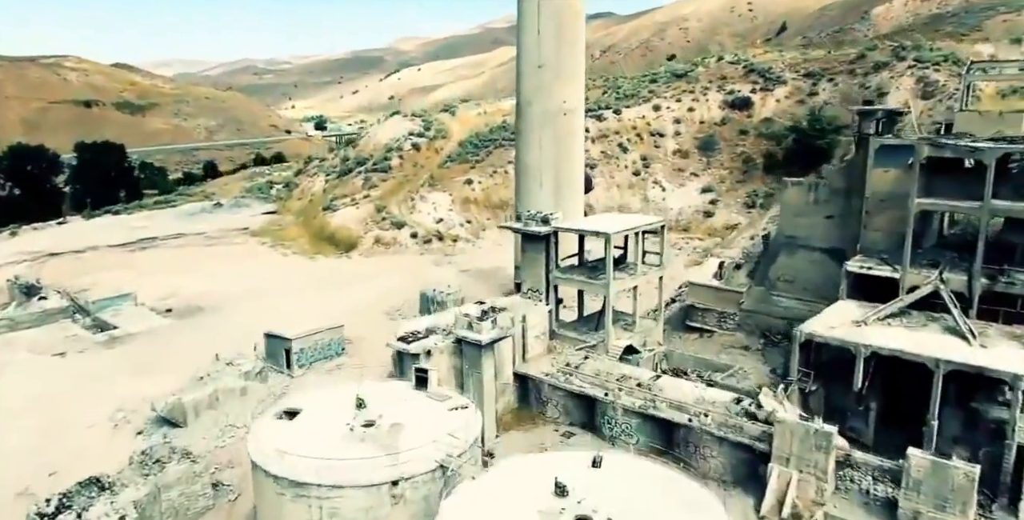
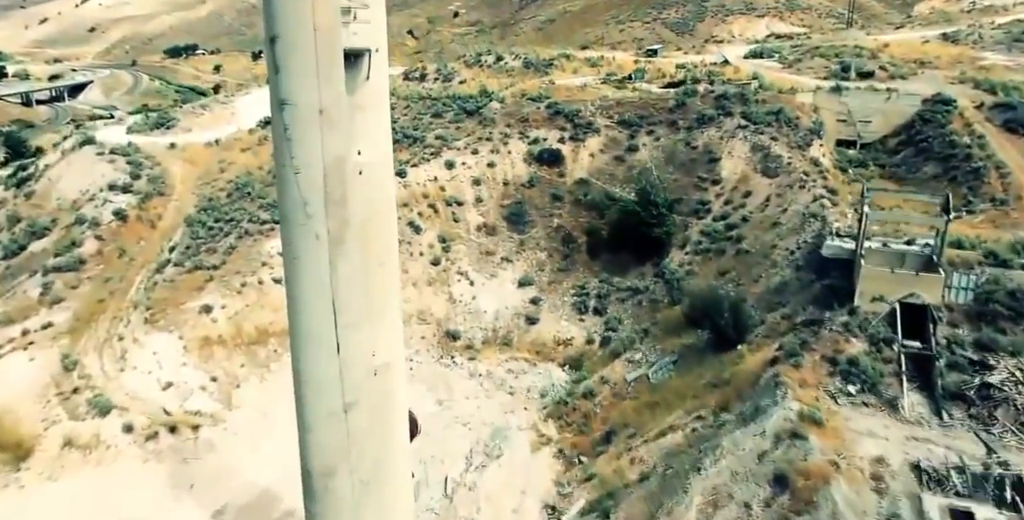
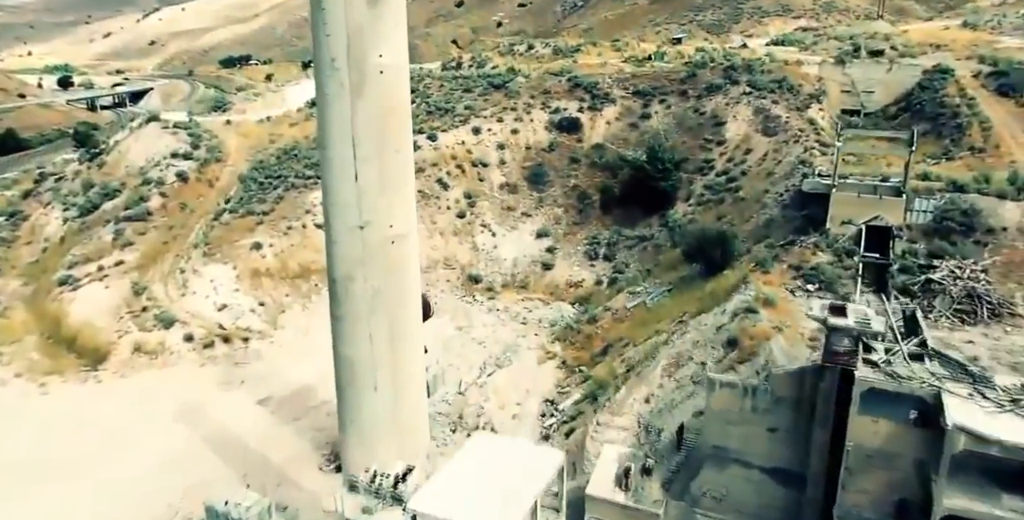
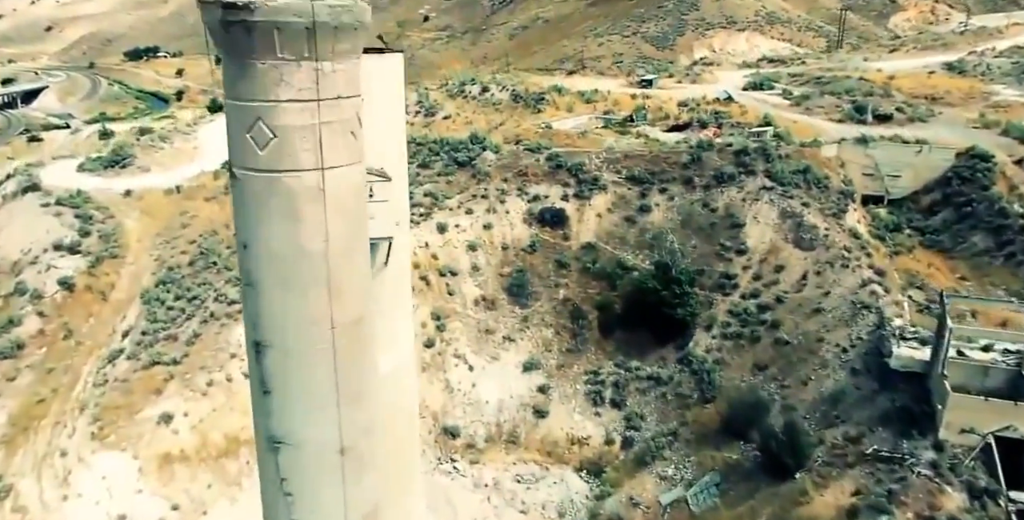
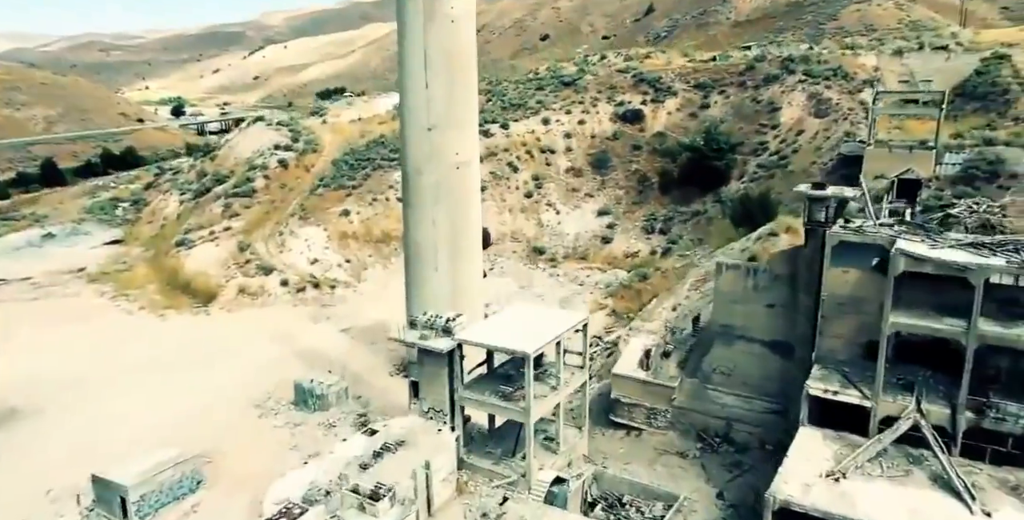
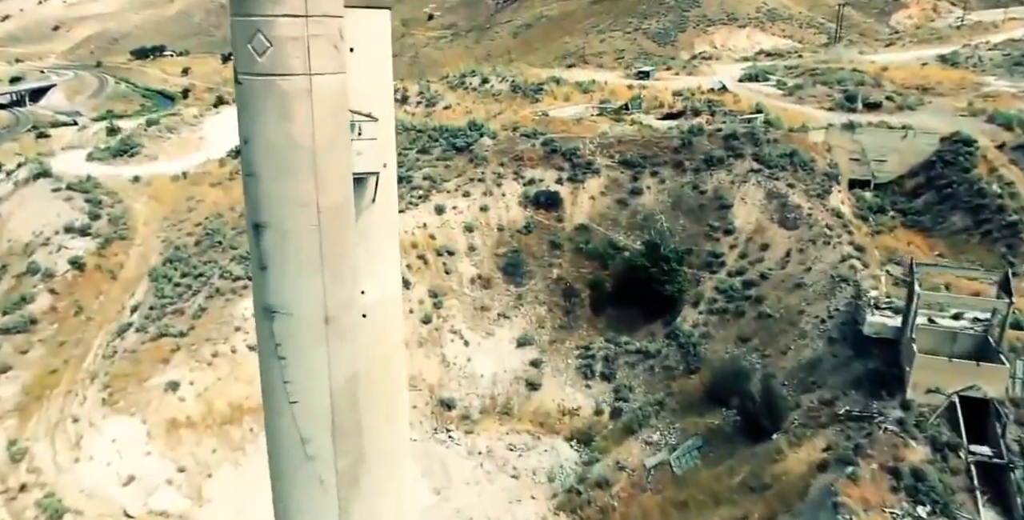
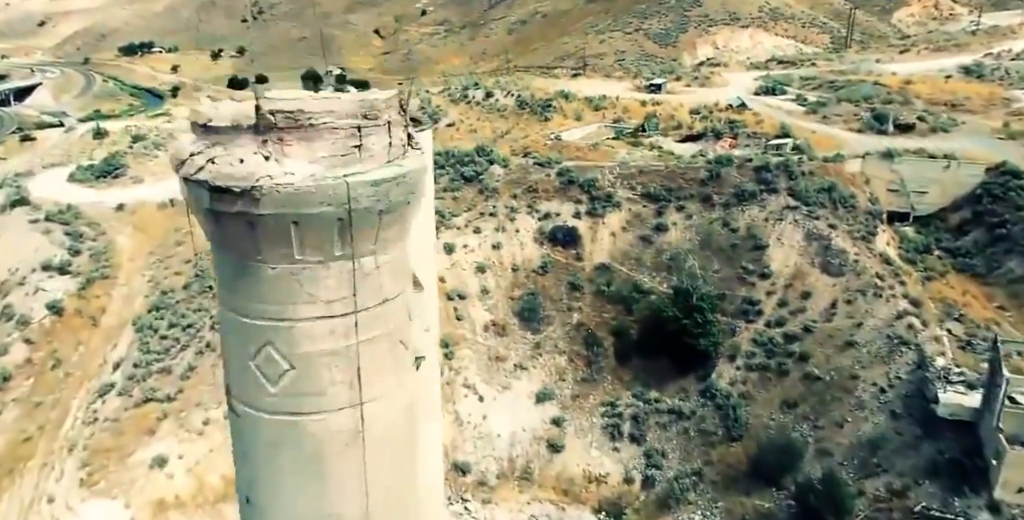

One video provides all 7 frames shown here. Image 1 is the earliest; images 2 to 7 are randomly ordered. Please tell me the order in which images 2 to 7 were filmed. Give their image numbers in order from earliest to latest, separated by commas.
5, 3, 2, 6, 4, 7
